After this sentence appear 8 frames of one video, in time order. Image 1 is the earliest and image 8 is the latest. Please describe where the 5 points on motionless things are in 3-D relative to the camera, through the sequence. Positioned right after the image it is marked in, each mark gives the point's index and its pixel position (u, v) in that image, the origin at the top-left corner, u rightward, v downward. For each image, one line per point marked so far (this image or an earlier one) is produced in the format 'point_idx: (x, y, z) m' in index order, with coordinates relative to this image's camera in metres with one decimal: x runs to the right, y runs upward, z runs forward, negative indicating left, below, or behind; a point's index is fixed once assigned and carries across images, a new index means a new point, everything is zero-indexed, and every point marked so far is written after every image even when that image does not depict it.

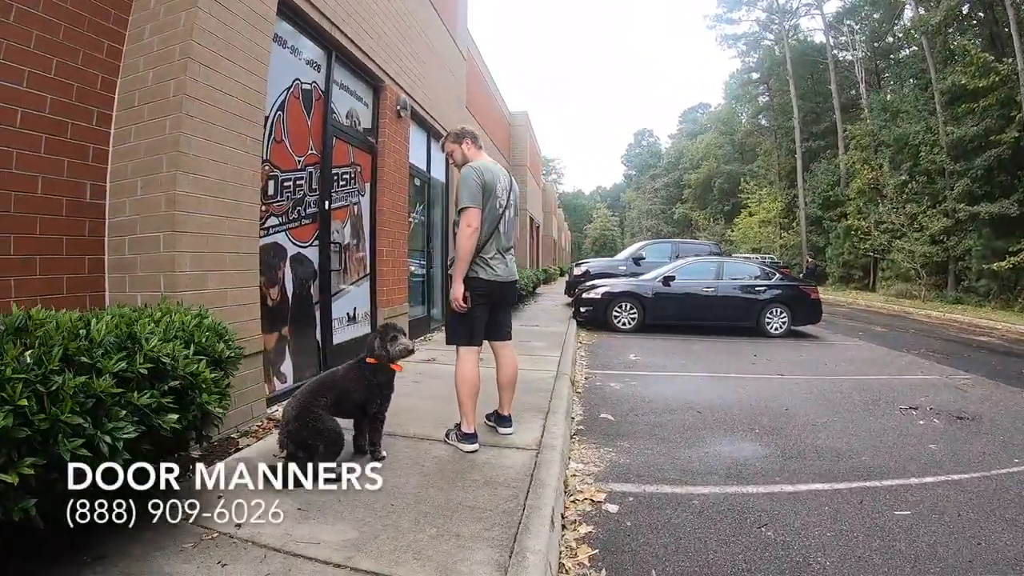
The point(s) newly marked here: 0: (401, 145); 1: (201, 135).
0: (-1.2, +1.7, +6.4) m
1: (-1.9, +0.9, +3.3) m
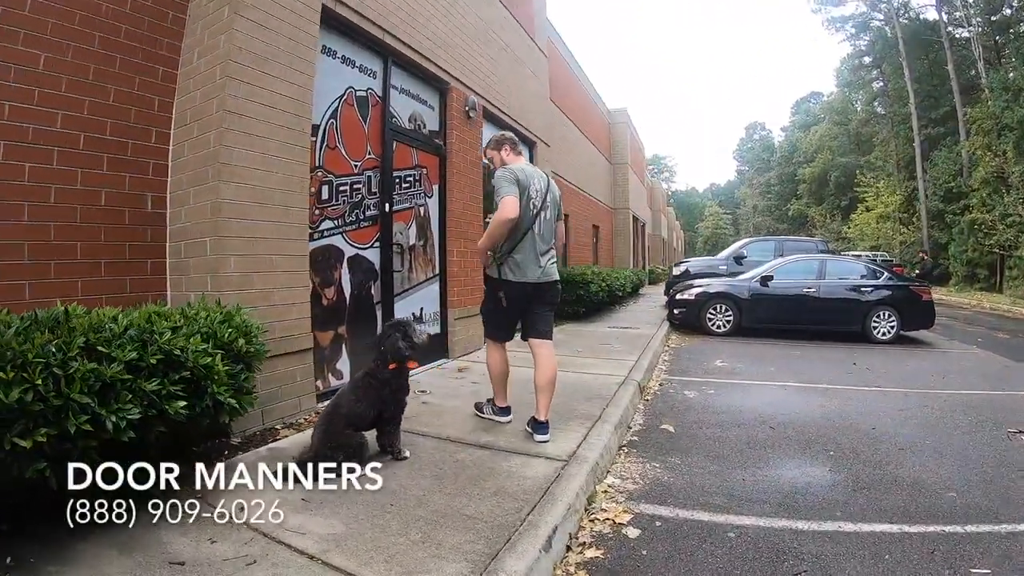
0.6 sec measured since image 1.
0: (-0.3, +1.7, +6.4) m
1: (-1.8, +0.9, +3.5) m
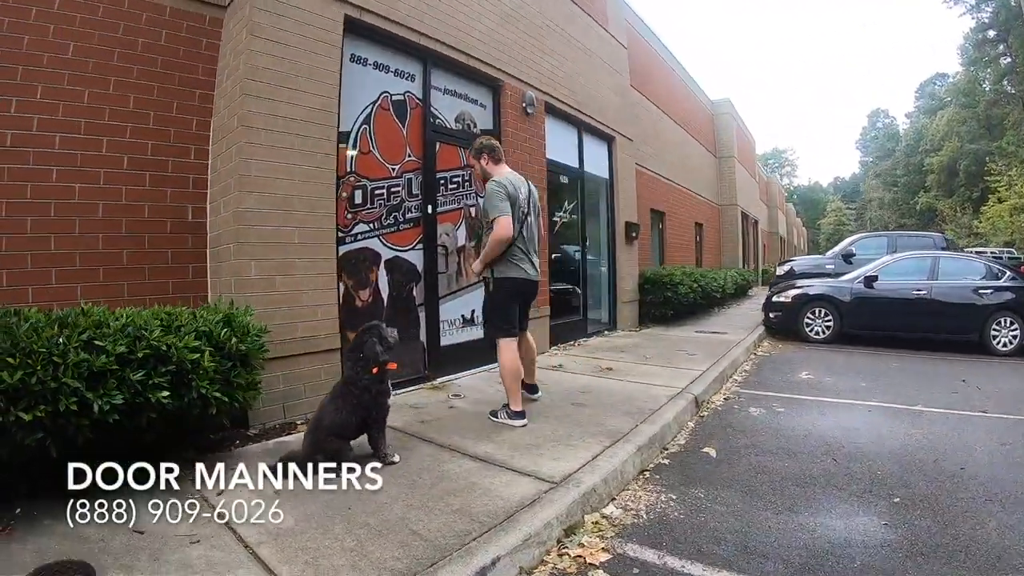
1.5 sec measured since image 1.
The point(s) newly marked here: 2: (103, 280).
0: (+0.3, +1.7, +6.2) m
1: (-1.7, +0.9, +3.7) m
2: (-2.7, +0.1, +3.5) m
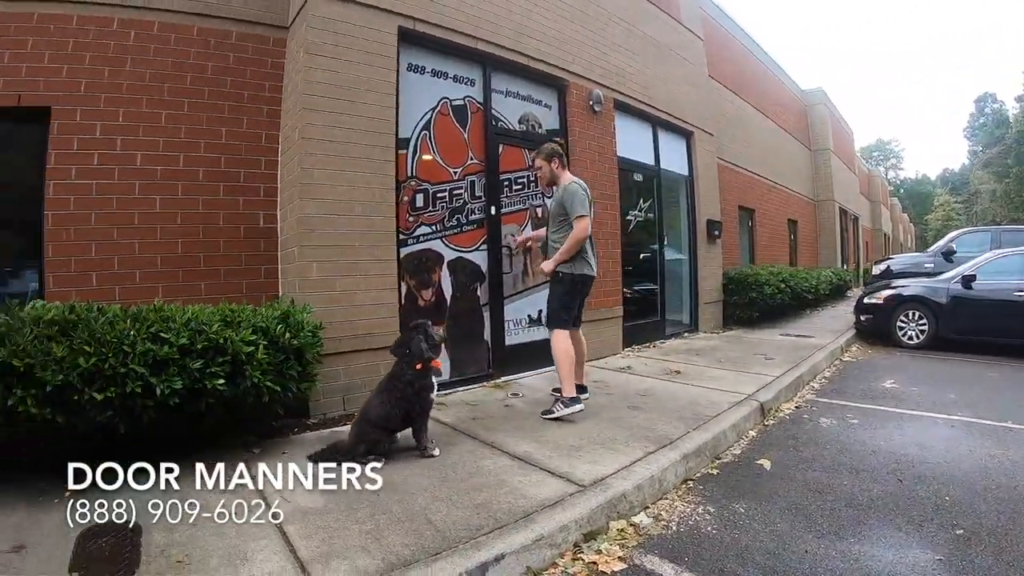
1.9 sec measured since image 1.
0: (+1.1, +1.7, +6.1) m
1: (-1.4, +0.9, +4.0) m
2: (-2.4, +0.1, +4.0) m
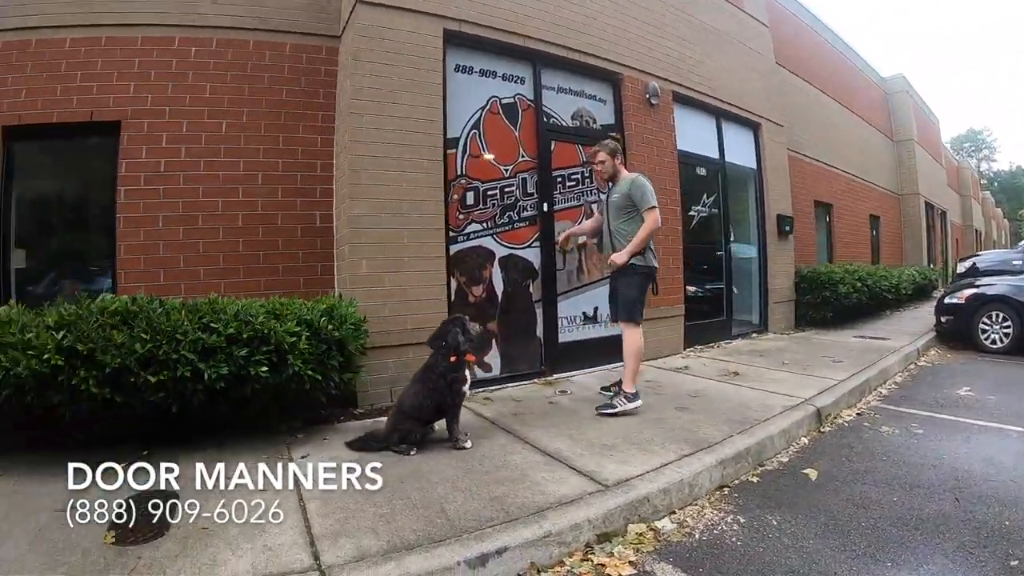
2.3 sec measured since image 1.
0: (+1.7, +1.7, +5.8) m
1: (-1.1, +1.0, +4.2) m
2: (-2.1, +0.1, +4.3) m
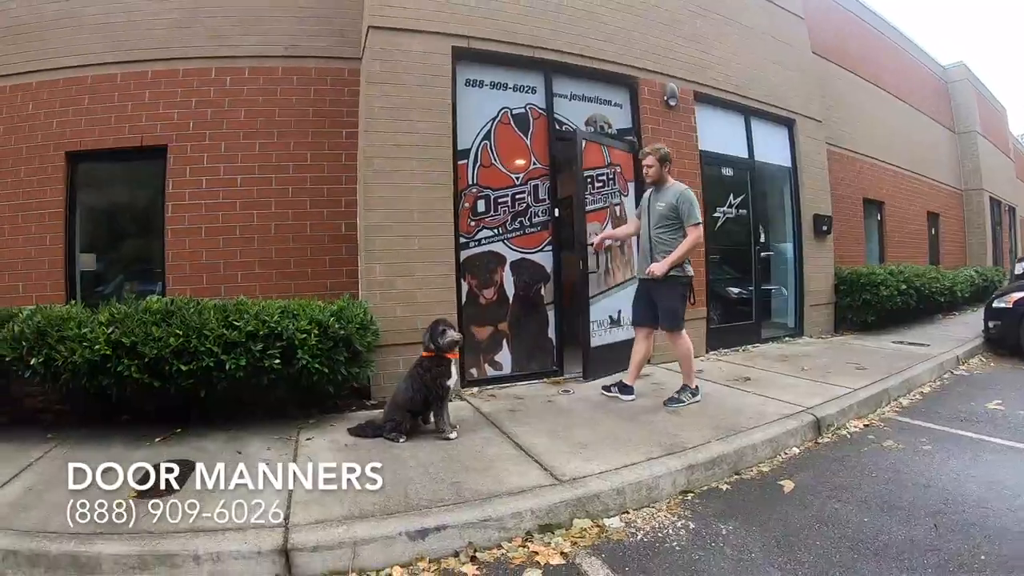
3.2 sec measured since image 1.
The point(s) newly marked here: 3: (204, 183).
0: (+1.9, +1.7, +5.8) m
1: (-1.1, +0.9, +4.6) m
2: (-2.1, +0.1, +4.8) m
3: (-2.7, +0.9, +4.8) m
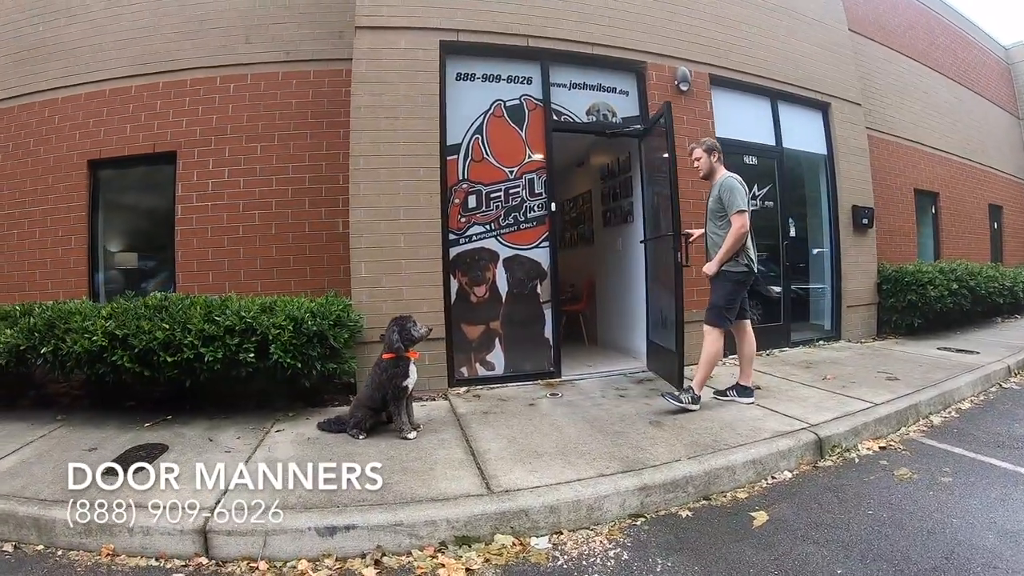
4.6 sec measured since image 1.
0: (+1.9, +1.7, +5.4) m
1: (-1.2, +0.9, +4.6) m
2: (-2.2, +0.1, +5.0) m
3: (-2.8, +1.0, +5.0) m
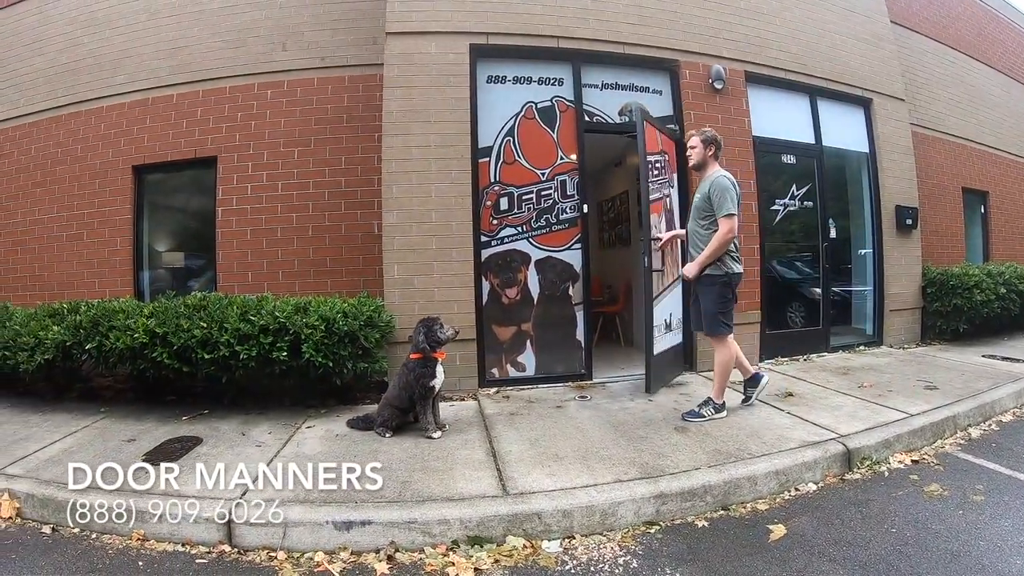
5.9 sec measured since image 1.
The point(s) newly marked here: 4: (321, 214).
0: (+2.2, +1.7, +5.2) m
1: (-1.0, +0.9, +4.7) m
2: (-1.9, +0.1, +5.1) m
3: (-2.5, +1.0, +5.2) m
4: (-1.8, +0.7, +5.1) m
